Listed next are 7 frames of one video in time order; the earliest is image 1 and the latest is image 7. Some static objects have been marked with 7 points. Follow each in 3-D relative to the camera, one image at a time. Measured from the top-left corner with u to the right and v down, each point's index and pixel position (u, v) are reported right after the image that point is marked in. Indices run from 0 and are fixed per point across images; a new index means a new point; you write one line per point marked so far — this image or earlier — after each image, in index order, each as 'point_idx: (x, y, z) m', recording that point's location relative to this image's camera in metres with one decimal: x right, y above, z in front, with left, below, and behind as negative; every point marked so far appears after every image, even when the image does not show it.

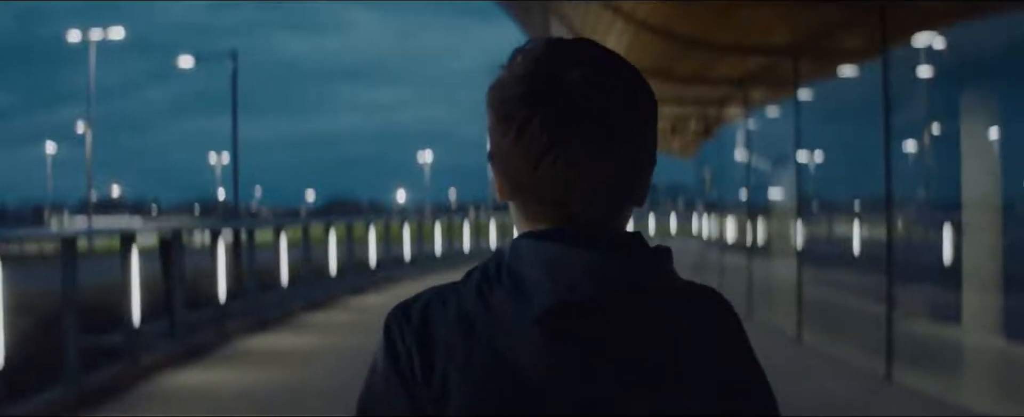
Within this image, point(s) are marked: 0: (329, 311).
0: (-2.5, -1.4, +19.4) m
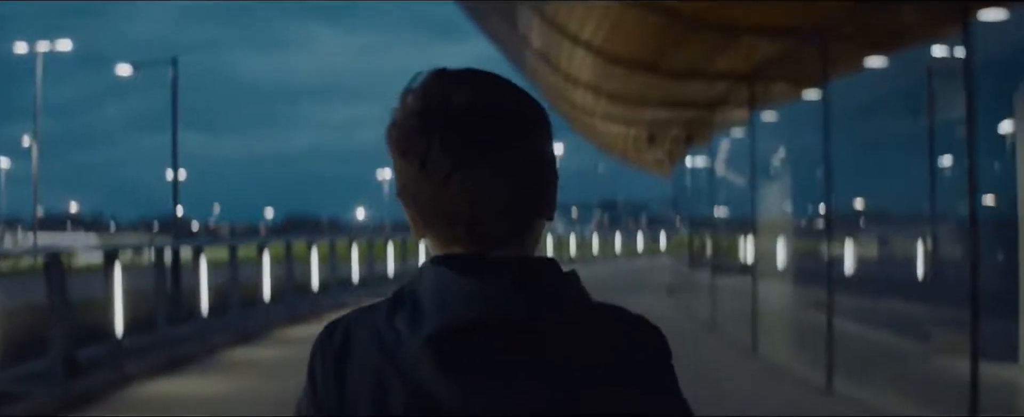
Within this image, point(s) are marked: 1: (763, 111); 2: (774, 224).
0: (-3.1, -1.7, +17.8) m
1: (+2.5, +0.9, +12.9) m
2: (+2.5, -0.2, +13.0) m
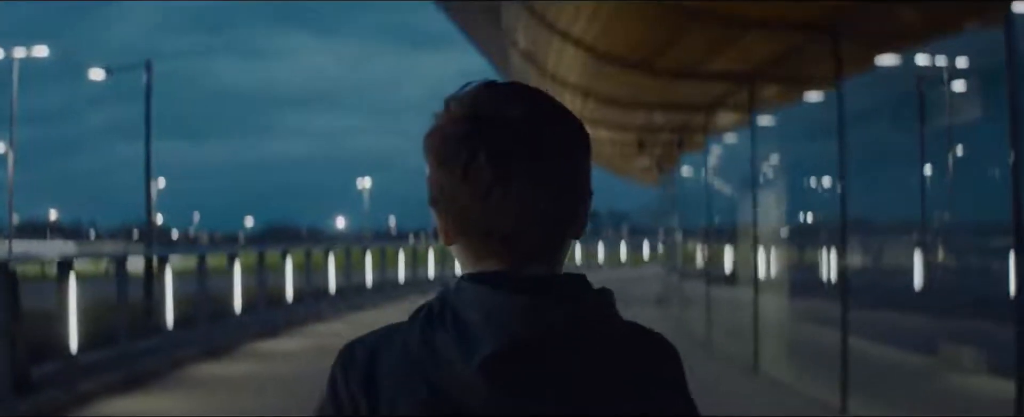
0: (-3.3, -1.8, +17.3) m
1: (+2.3, +0.9, +12.5) m
2: (+2.4, -0.2, +12.6) m
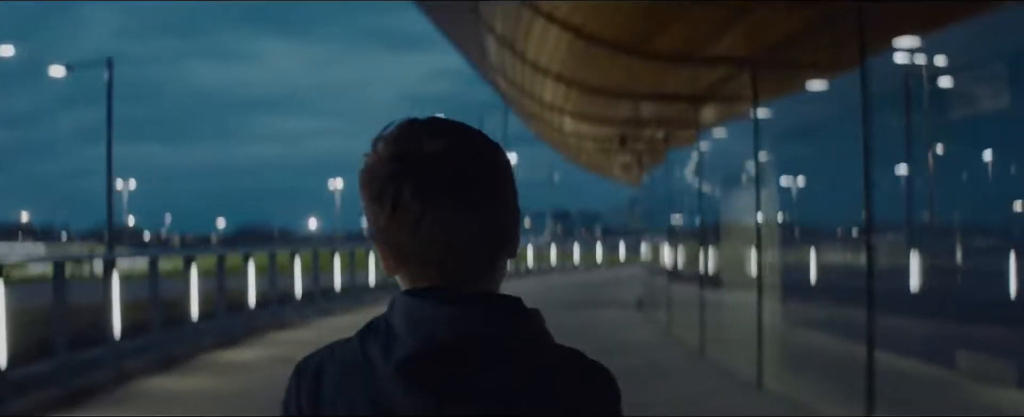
0: (-3.6, -1.8, +16.6) m
1: (+2.1, +0.9, +11.9) m
2: (+2.1, -0.2, +12.0) m
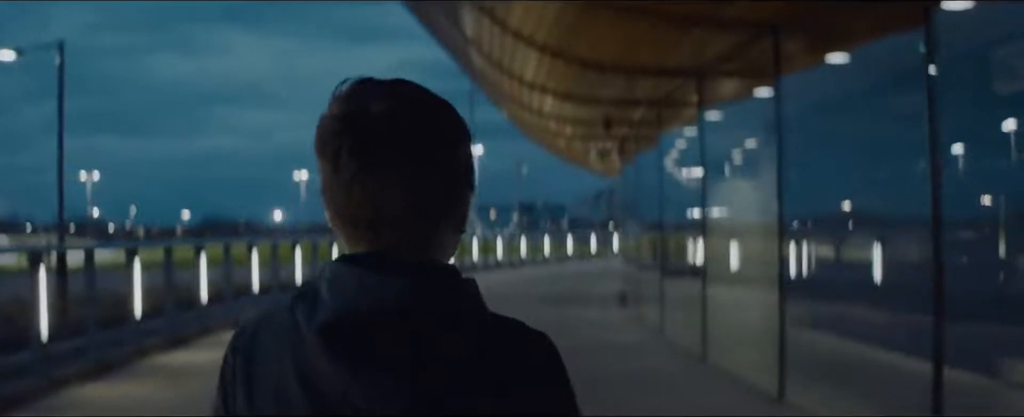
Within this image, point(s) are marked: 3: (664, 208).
0: (-4.0, -1.6, +15.6) m
1: (+1.9, +1.0, +11.1) m
2: (+1.9, -0.1, +11.2) m
3: (+1.6, 0.0, +13.9) m
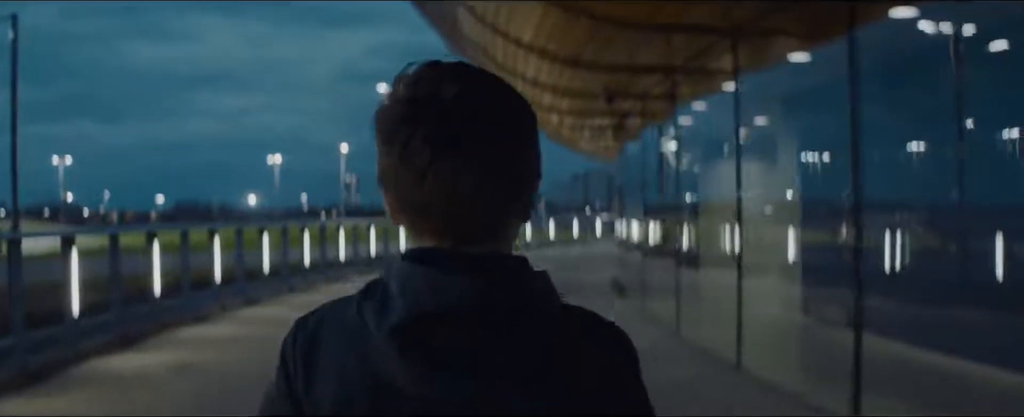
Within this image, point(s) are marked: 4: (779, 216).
0: (-4.1, -1.4, +14.5) m
1: (+1.8, +1.1, +10.0) m
2: (+1.9, 0.0, +10.2) m
3: (+1.5, +0.2, +12.8) m
4: (+2.0, 0.0, +9.7) m
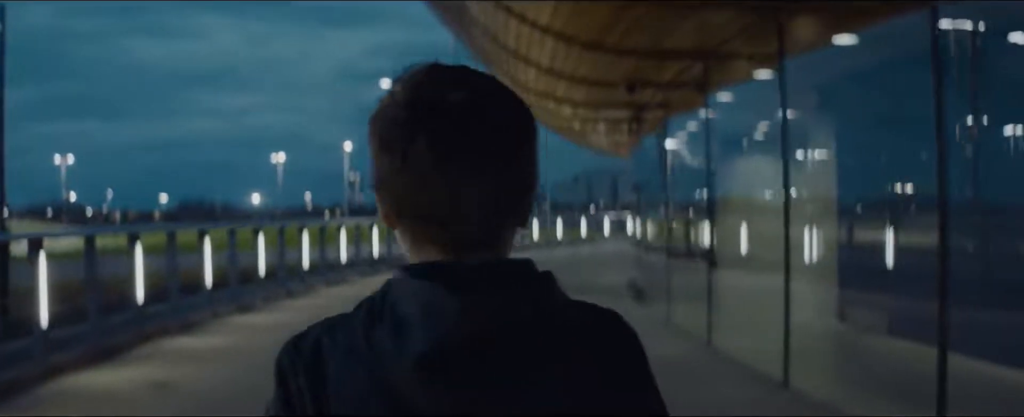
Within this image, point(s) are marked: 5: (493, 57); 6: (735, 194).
0: (-4.0, -1.4, +13.8) m
1: (+1.9, +1.1, +9.3) m
2: (+1.9, 0.0, +9.5) m
3: (+1.6, +0.2, +12.2) m
4: (+2.0, 0.0, +9.0) m
5: (-0.2, +1.4, +12.5) m
6: (+1.8, +0.1, +10.6) m
